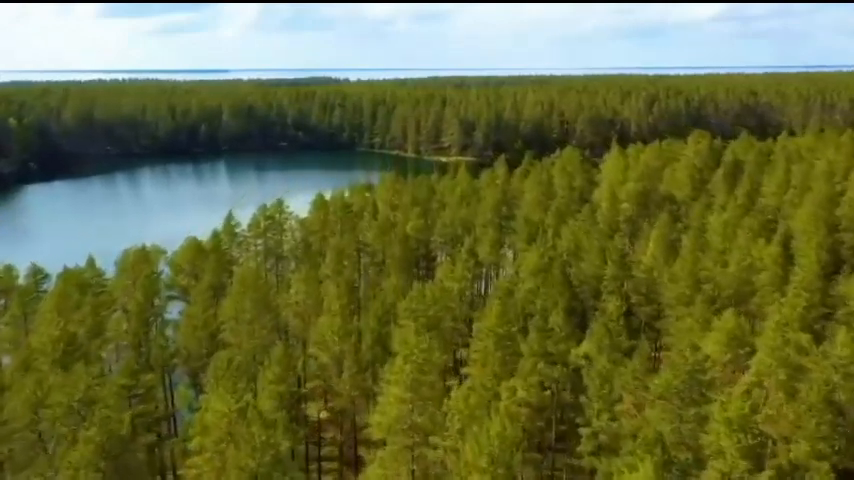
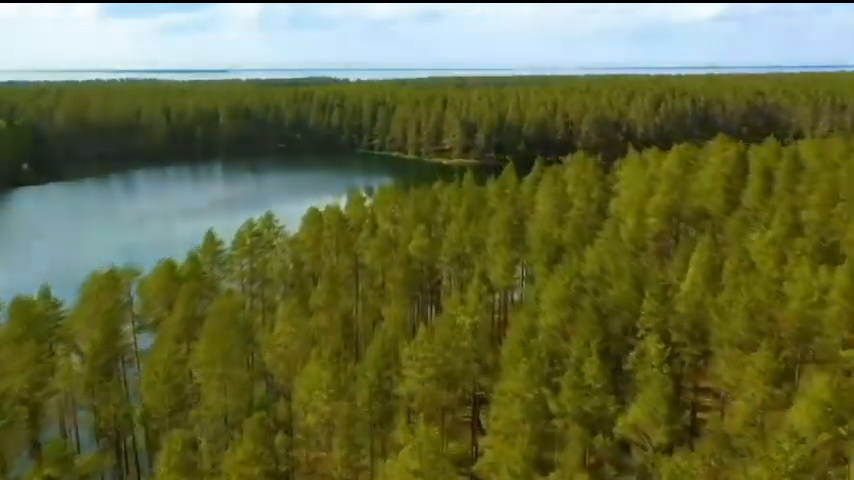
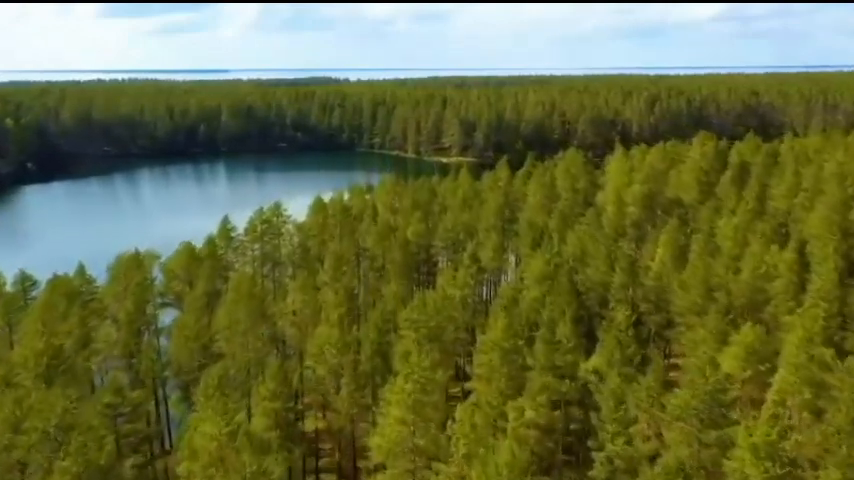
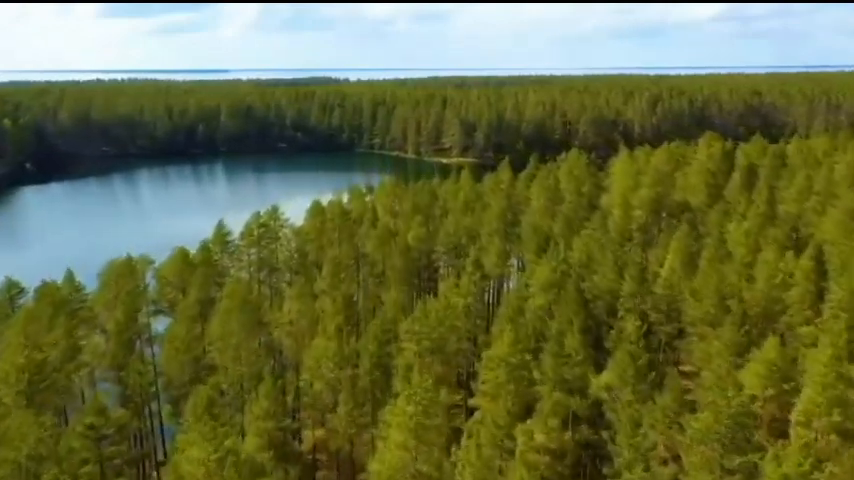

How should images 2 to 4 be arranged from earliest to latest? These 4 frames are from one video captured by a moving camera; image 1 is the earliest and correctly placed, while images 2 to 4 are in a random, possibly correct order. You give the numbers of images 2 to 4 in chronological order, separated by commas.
3, 4, 2
